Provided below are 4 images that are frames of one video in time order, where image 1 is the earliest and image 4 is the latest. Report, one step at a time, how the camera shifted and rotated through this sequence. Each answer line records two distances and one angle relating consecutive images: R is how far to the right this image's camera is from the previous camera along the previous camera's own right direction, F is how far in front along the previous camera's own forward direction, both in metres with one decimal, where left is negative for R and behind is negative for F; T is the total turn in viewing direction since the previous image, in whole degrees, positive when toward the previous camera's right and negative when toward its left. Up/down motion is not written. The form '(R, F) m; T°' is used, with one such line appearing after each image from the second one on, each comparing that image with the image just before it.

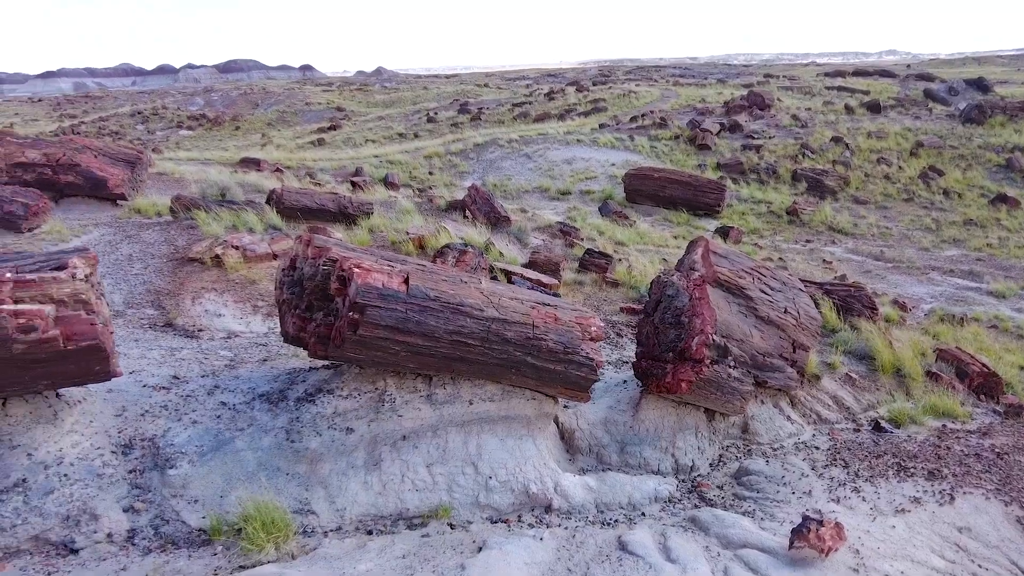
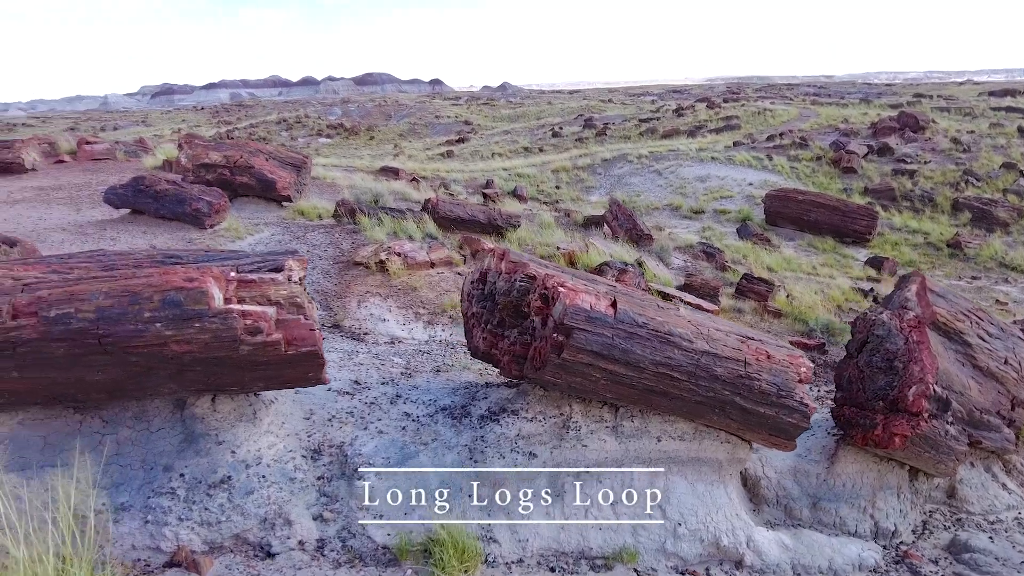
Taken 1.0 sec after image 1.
(-0.6, +0.2) m; -9°
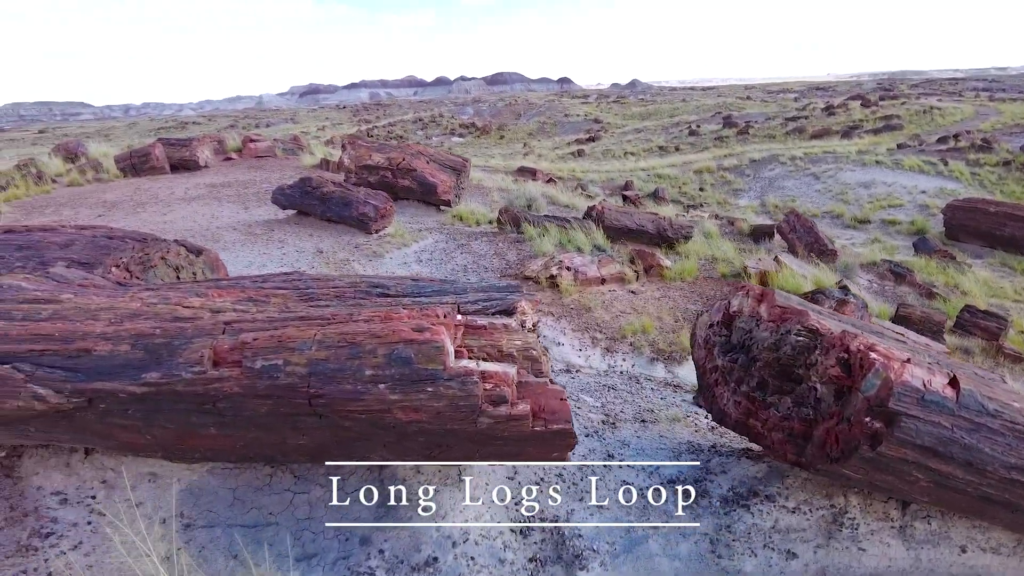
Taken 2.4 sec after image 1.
(-0.7, +0.7) m; -10°
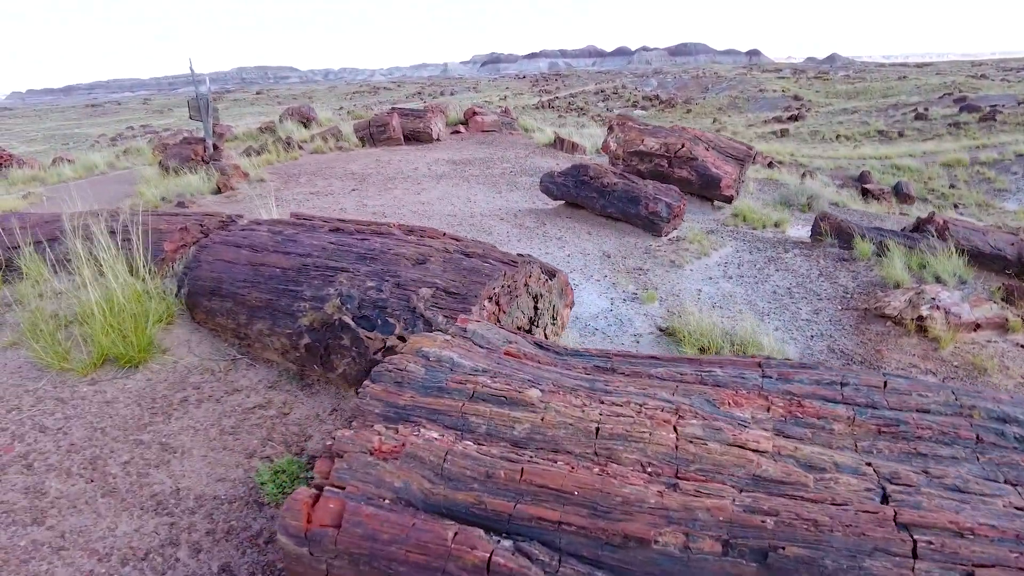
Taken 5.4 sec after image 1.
(-1.6, +1.0) m; -13°
